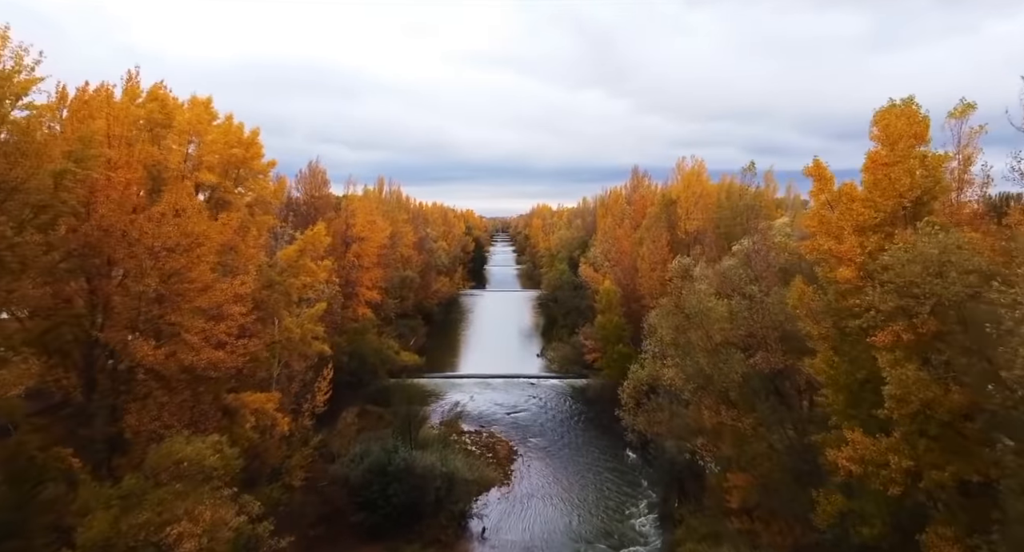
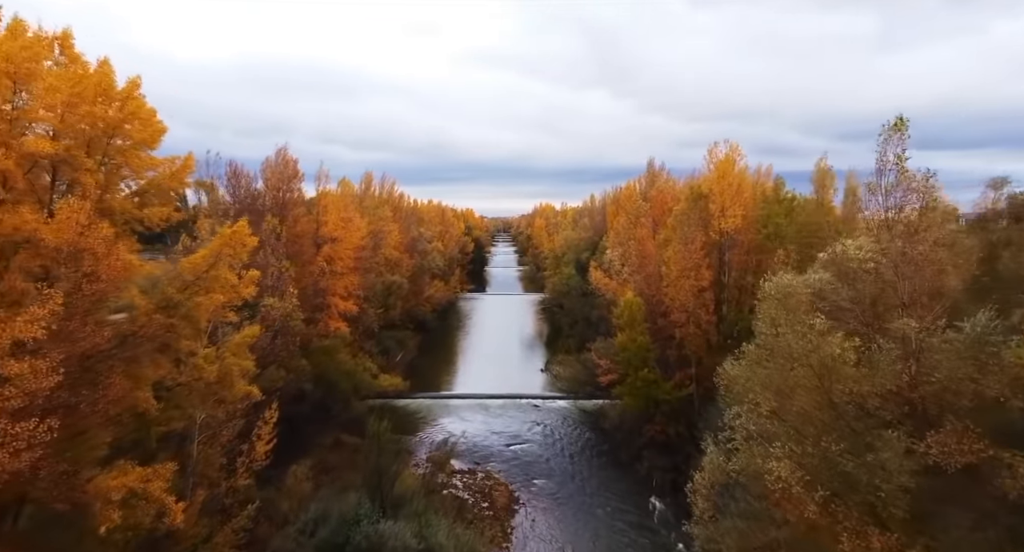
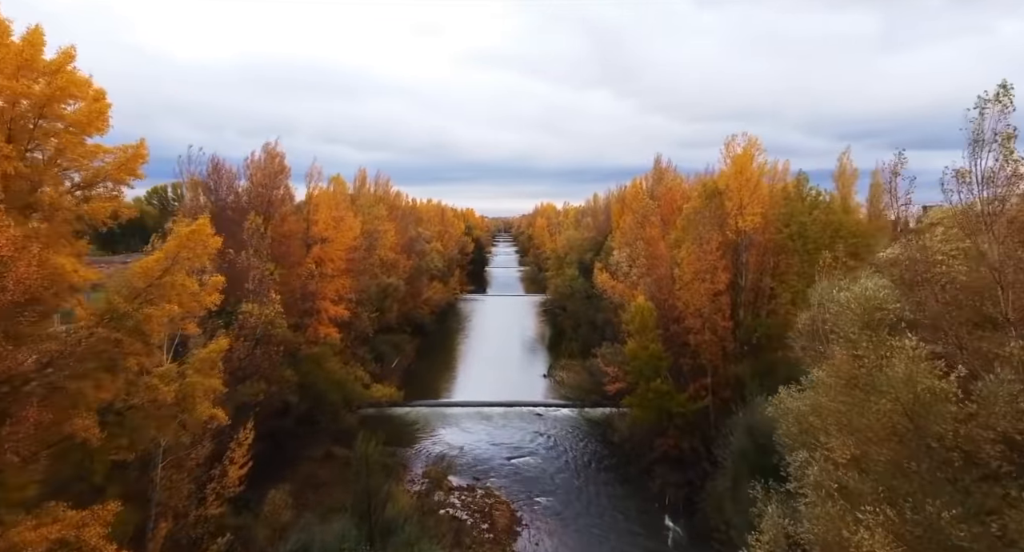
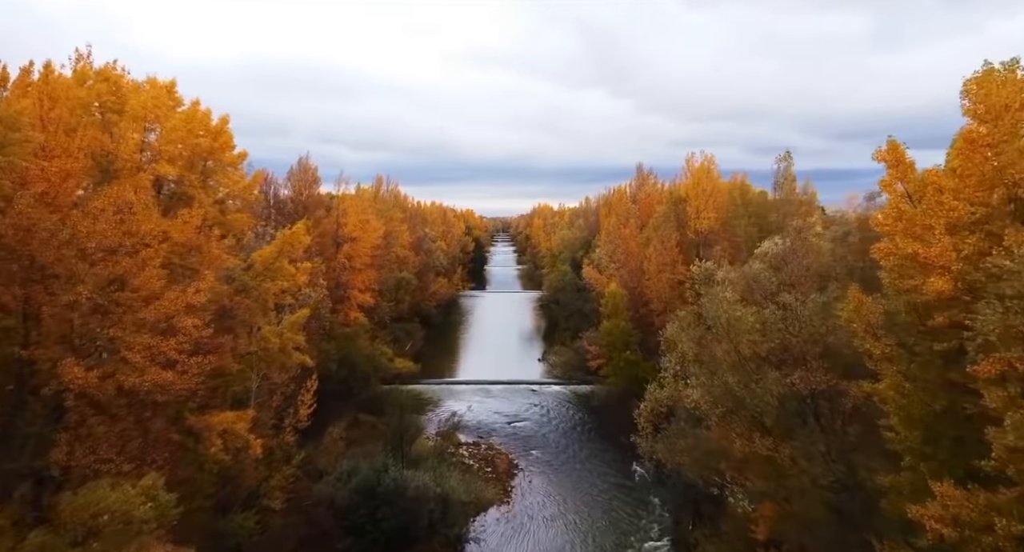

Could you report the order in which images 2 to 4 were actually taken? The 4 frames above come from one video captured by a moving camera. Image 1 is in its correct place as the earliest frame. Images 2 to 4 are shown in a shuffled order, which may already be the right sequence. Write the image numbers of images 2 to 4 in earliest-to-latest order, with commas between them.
4, 2, 3
